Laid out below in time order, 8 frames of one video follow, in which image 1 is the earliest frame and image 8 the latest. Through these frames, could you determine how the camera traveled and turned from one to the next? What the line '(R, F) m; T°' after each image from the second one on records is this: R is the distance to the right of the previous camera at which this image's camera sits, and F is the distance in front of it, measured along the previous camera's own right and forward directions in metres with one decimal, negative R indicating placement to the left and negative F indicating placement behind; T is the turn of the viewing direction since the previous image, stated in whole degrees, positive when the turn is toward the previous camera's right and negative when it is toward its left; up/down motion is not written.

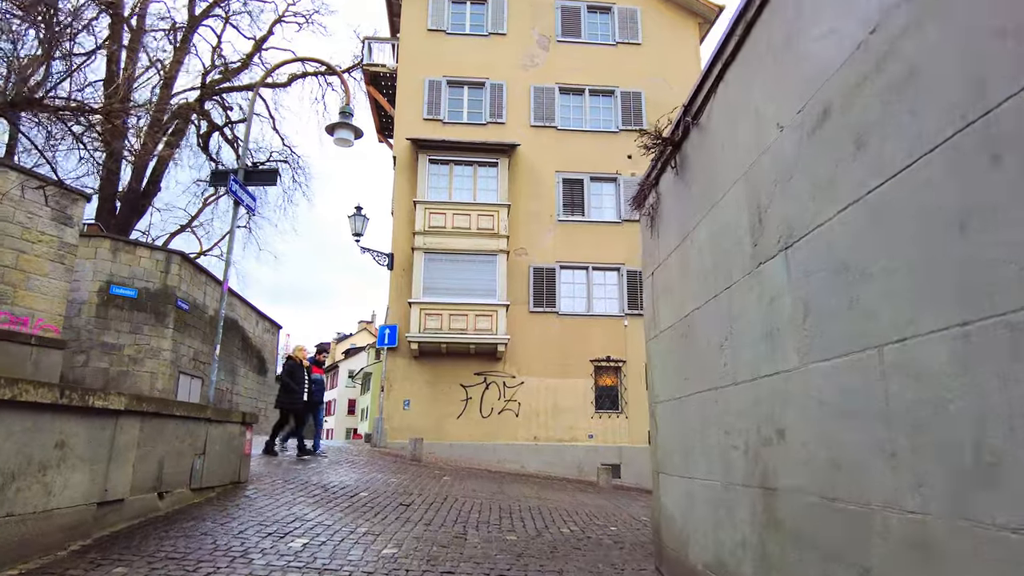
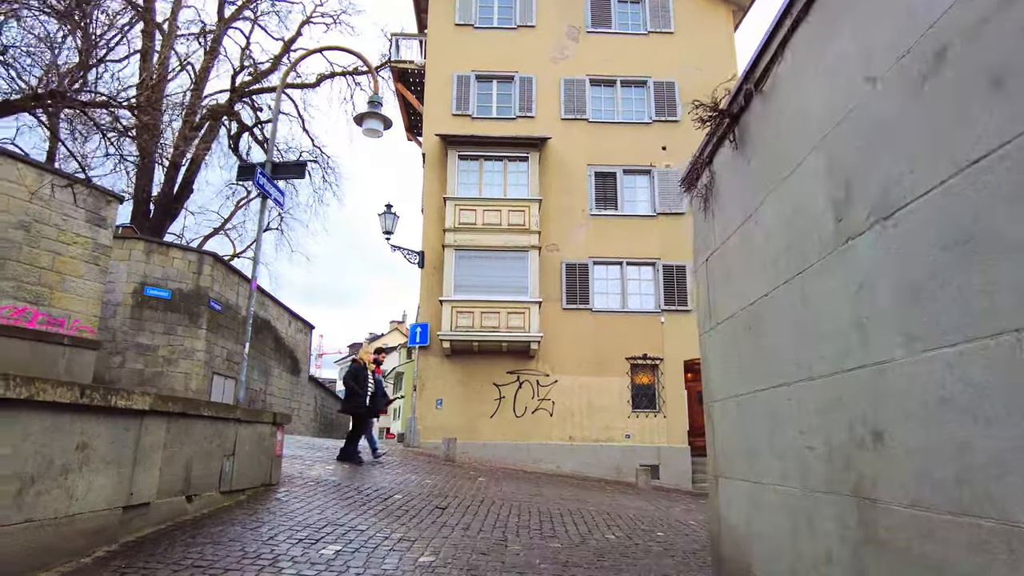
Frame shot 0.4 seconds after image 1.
(-0.1, +0.4) m; -3°
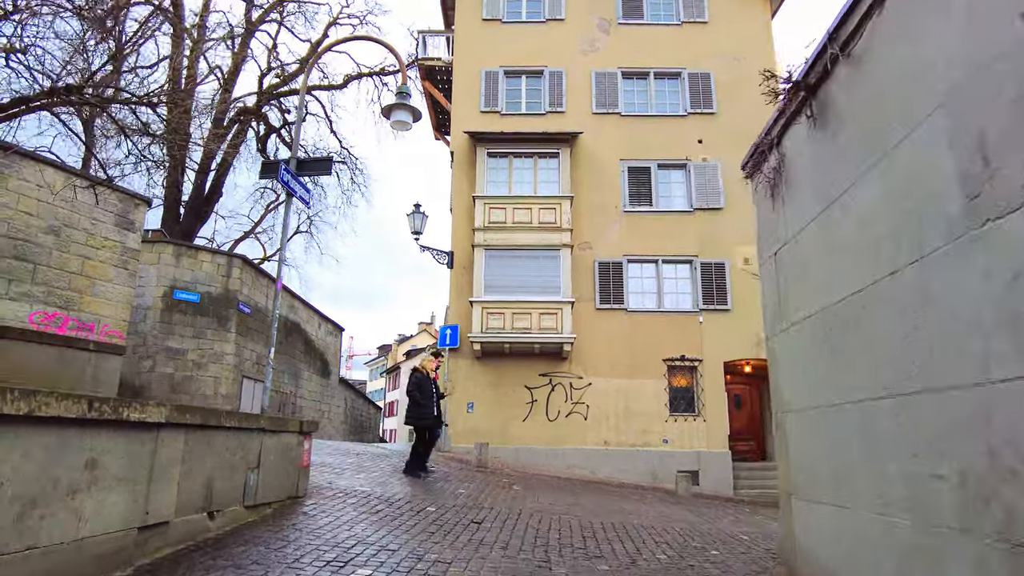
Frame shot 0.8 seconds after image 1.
(-0.1, +0.5) m; -2°
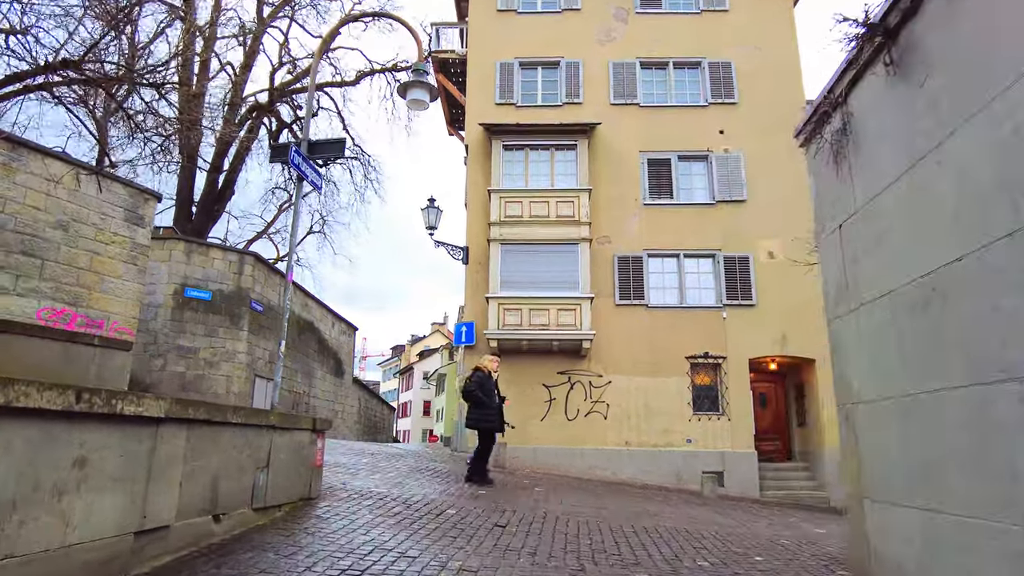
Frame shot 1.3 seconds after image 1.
(-0.1, +0.4) m; -1°
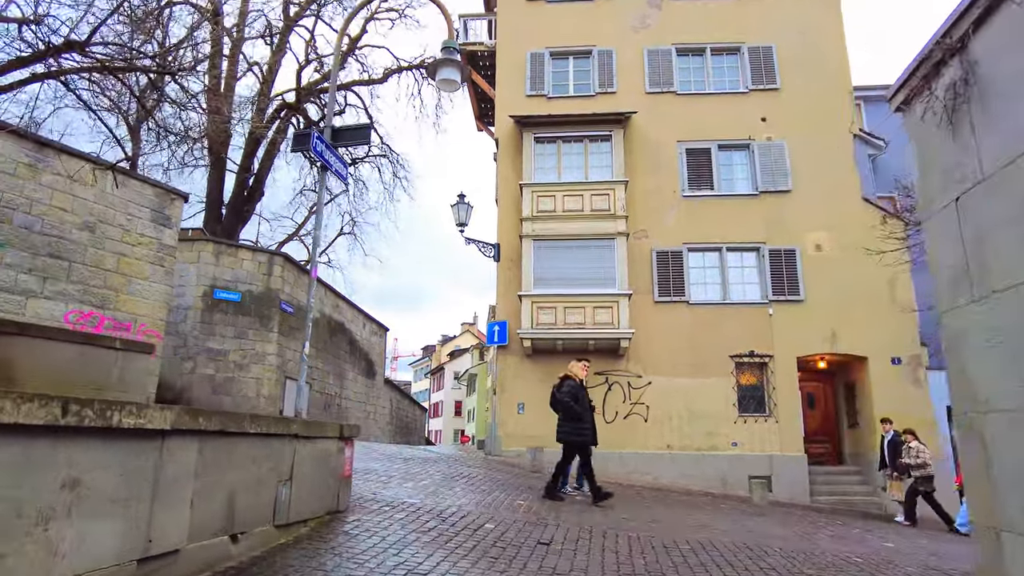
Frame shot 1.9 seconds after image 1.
(-0.1, +0.6) m; -3°
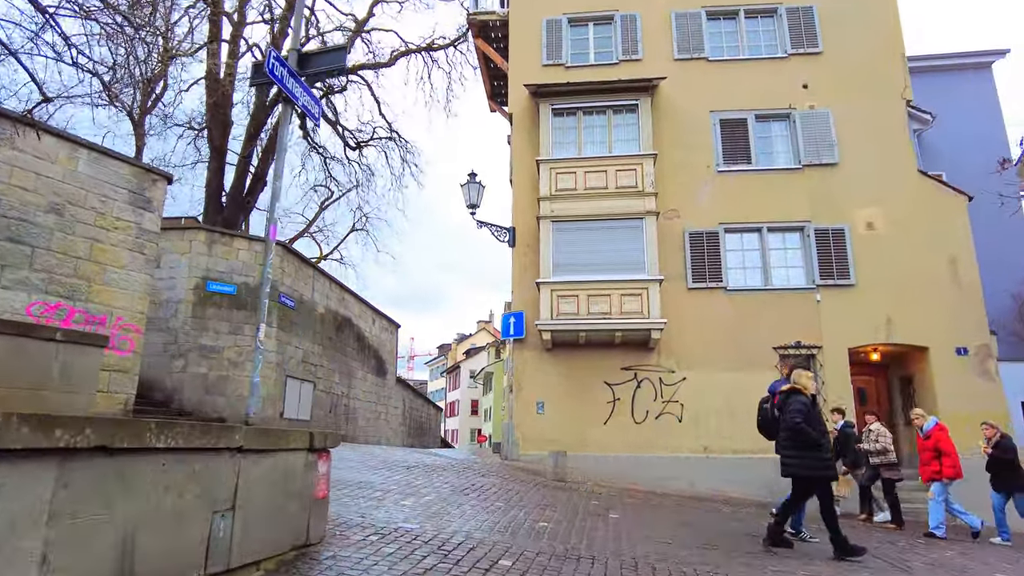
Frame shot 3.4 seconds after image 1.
(0.0, +1.5) m; -1°
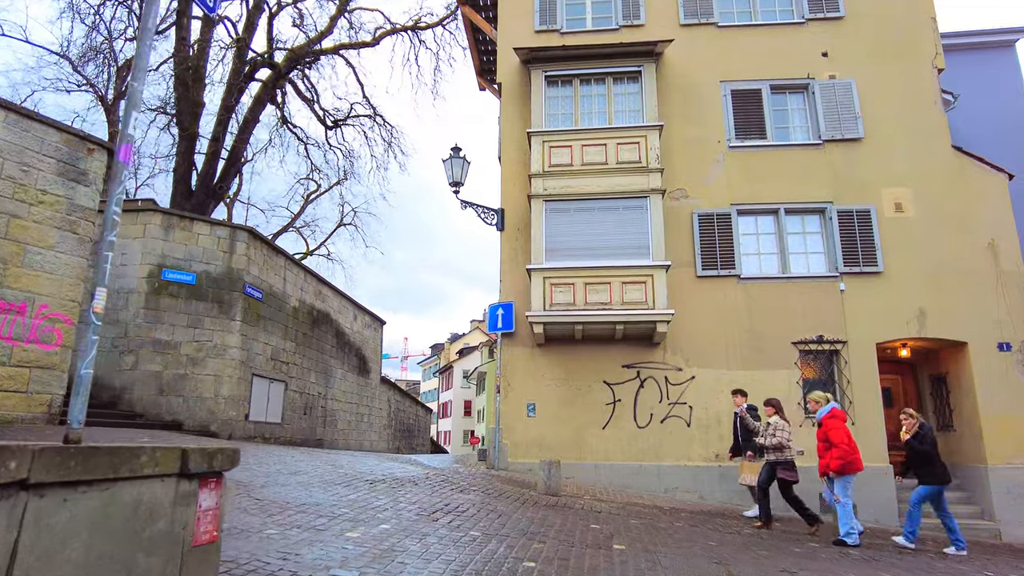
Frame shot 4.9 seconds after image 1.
(+0.1, +1.5) m; 0°
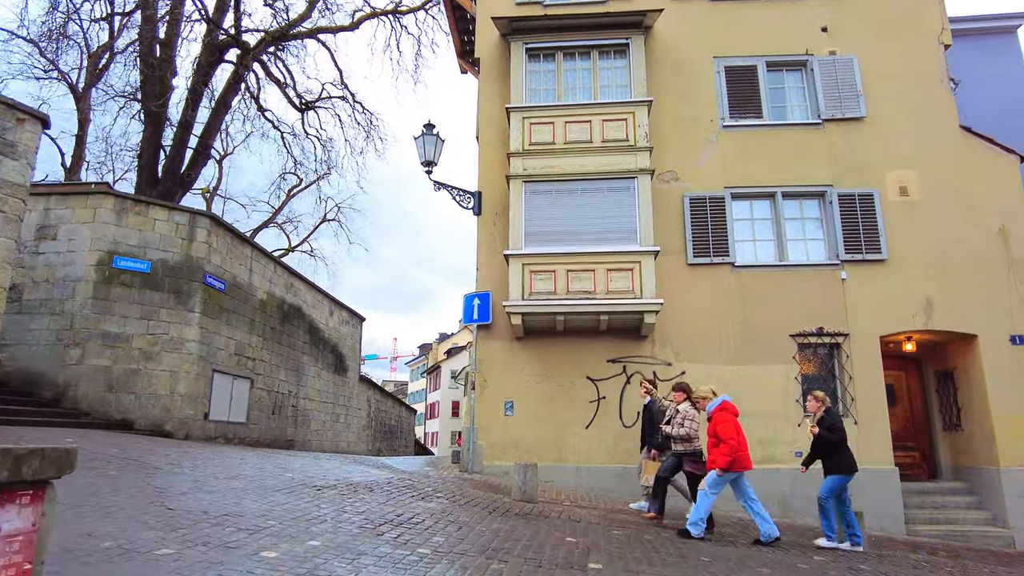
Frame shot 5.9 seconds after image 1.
(+0.3, +1.0) m; +1°
